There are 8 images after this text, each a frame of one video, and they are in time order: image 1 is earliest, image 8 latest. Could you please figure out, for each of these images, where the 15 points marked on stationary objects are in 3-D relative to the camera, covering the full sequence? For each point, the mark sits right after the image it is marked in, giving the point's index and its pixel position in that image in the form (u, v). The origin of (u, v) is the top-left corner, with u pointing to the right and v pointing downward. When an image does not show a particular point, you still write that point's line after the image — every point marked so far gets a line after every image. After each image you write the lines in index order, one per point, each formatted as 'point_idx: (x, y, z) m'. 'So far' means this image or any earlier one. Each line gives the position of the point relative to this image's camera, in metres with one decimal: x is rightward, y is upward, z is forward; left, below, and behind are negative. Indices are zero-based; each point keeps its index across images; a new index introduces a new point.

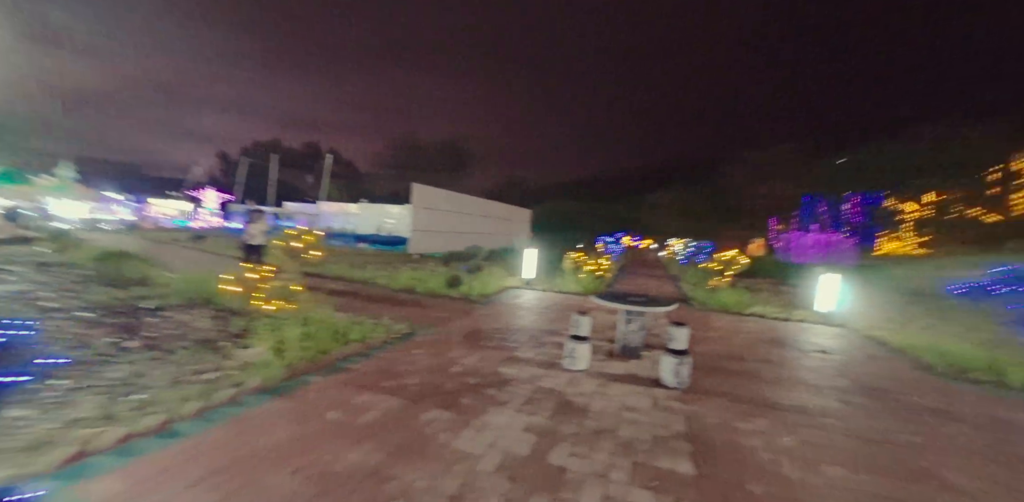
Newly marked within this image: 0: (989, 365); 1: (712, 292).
0: (+6.8, -1.6, +5.3) m
1: (+5.2, -1.1, +9.6) m
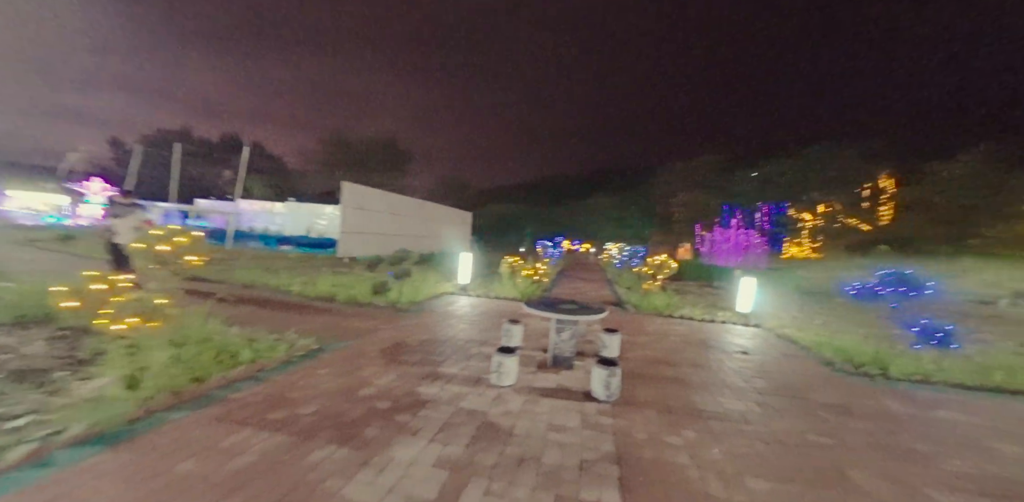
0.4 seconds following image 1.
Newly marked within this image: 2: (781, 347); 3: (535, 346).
0: (+5.7, -1.7, +5.8) m
1: (+3.5, -1.2, +9.9) m
2: (+4.7, -1.7, +6.5) m
3: (+0.3, -1.3, +5.2) m
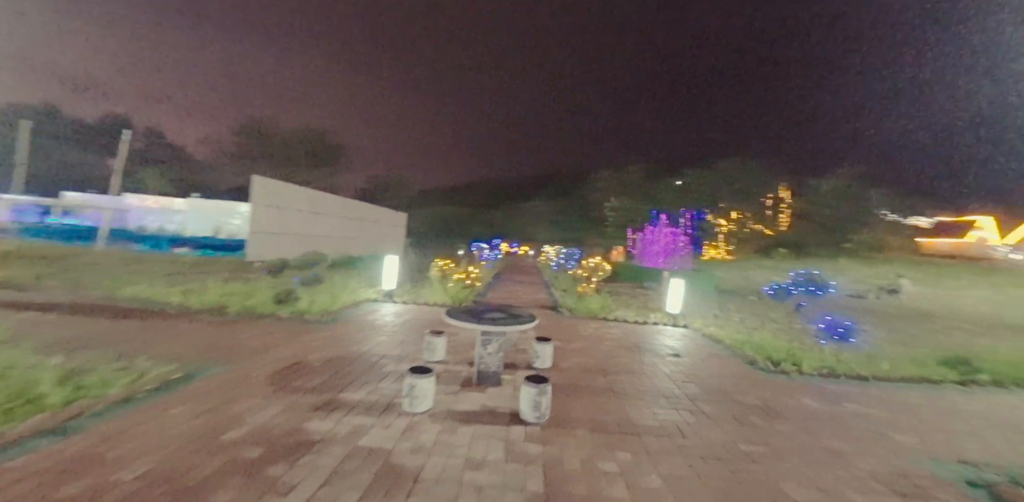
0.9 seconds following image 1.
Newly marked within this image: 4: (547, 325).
0: (+4.6, -1.7, +6.1) m
1: (+1.8, -1.3, +9.8) m
2: (+3.5, -1.7, +6.6) m
3: (-0.7, -1.4, +4.6) m
4: (+0.7, -1.5, +7.6) m
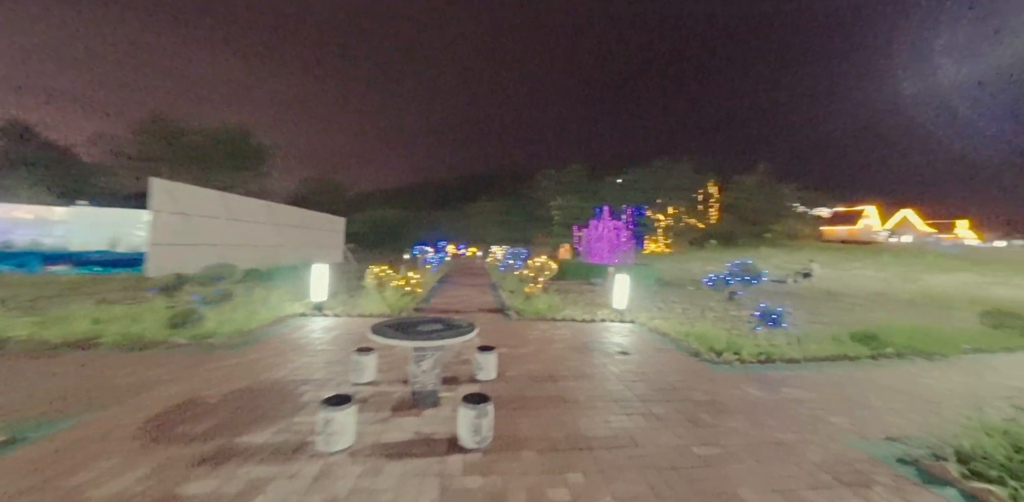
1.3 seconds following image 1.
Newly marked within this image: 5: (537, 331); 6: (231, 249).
0: (+3.7, -1.6, +6.3) m
1: (+0.4, -1.2, +9.5) m
2: (+2.5, -1.6, +6.6) m
3: (-1.3, -1.4, +4.1) m
4: (-0.4, -1.6, +7.3) m
5: (+0.5, -1.6, +7.3) m
6: (-10.4, +0.1, +13.8) m
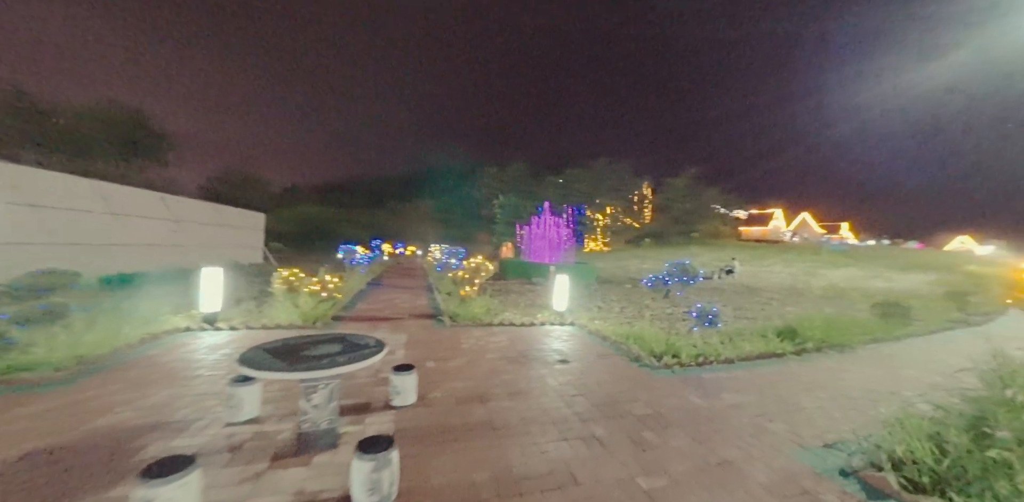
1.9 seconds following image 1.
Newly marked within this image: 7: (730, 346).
0: (+2.6, -1.6, +6.2) m
1: (-1.2, -1.2, +8.9) m
2: (+1.4, -1.6, +6.3) m
3: (-2.0, -1.5, +3.3) m
4: (-1.6, -1.6, +6.5) m
5: (-0.7, -1.6, +6.6) m
6: (-12.5, +0.1, +11.5) m
7: (+3.7, -1.6, +6.3) m
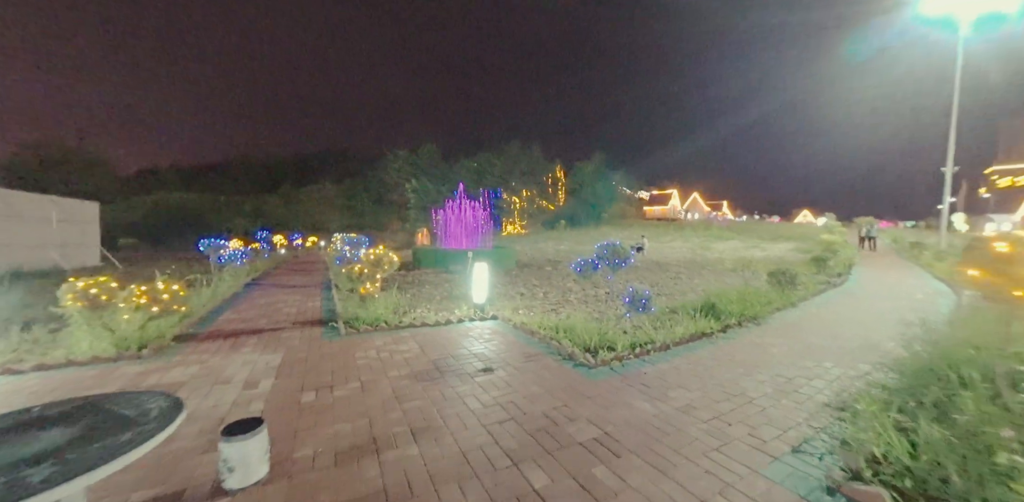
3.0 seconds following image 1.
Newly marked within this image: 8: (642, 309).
0: (+1.3, -1.3, +5.6) m
1: (-3.0, -1.0, +7.4) m
2: (+0.1, -1.4, +5.5) m
3: (-2.6, -1.5, +1.7) m
4: (-2.8, -1.5, +5.0) m
5: (-2.0, -1.4, +5.3) m
6: (-14.6, -0.1, +7.5) m
7: (+2.4, -1.3, +6.0) m
8: (+2.3, -1.0, +6.4) m
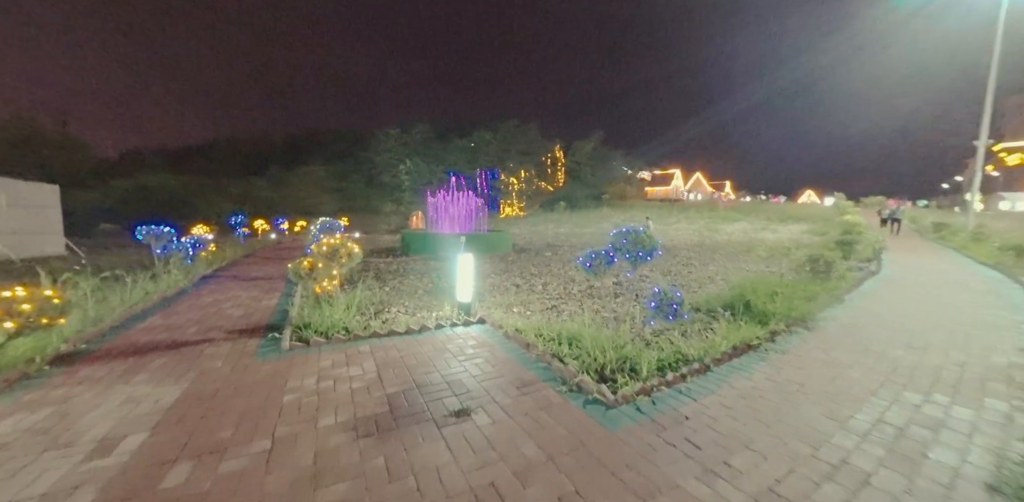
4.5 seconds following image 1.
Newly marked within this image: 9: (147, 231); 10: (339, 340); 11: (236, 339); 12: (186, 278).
0: (+1.2, -1.2, +4.2) m
1: (-3.1, -0.8, +6.0) m
2: (0.0, -1.3, +4.1) m
3: (-2.7, -1.6, +0.4) m
4: (-2.9, -1.4, +3.7) m
5: (-2.1, -1.3, +4.0) m
6: (-14.7, -0.1, +6.0) m
7: (+2.3, -1.1, +4.6) m
8: (+2.1, -0.8, +5.1) m
9: (-8.8, +0.5, +8.9) m
10: (-2.4, -1.2, +5.1) m
11: (-3.9, -1.2, +5.2) m
12: (-7.9, -0.6, +9.1) m
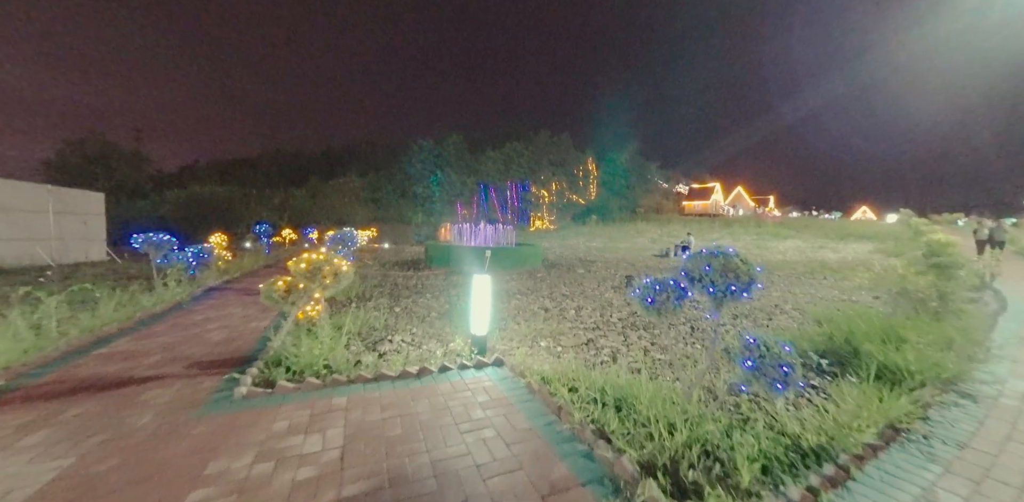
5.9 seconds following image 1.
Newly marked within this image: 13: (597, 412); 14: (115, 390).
0: (+1.4, -1.4, +2.8) m
1: (-2.7, -1.1, +4.9) m
2: (+0.2, -1.5, +2.8) m
3: (-2.8, -1.6, -0.7) m
4: (-2.8, -1.5, +2.6) m
5: (-2.0, -1.5, +2.8) m
6: (-14.3, 0.0, +5.9) m
7: (+2.5, -1.4, +3.1) m
8: (+2.4, -1.1, +3.6) m
9: (-8.2, +0.3, +8.3) m
10: (-2.1, -1.4, +3.9) m
11: (-3.6, -1.4, +4.2) m
12: (-7.3, -0.8, +8.4) m
13: (+0.7, -1.4, +3.3) m
14: (-4.1, -1.4, +3.9) m
